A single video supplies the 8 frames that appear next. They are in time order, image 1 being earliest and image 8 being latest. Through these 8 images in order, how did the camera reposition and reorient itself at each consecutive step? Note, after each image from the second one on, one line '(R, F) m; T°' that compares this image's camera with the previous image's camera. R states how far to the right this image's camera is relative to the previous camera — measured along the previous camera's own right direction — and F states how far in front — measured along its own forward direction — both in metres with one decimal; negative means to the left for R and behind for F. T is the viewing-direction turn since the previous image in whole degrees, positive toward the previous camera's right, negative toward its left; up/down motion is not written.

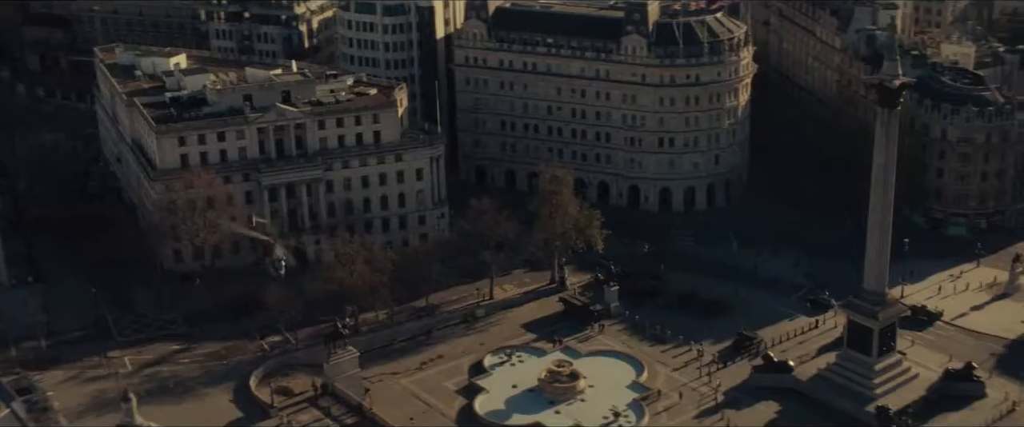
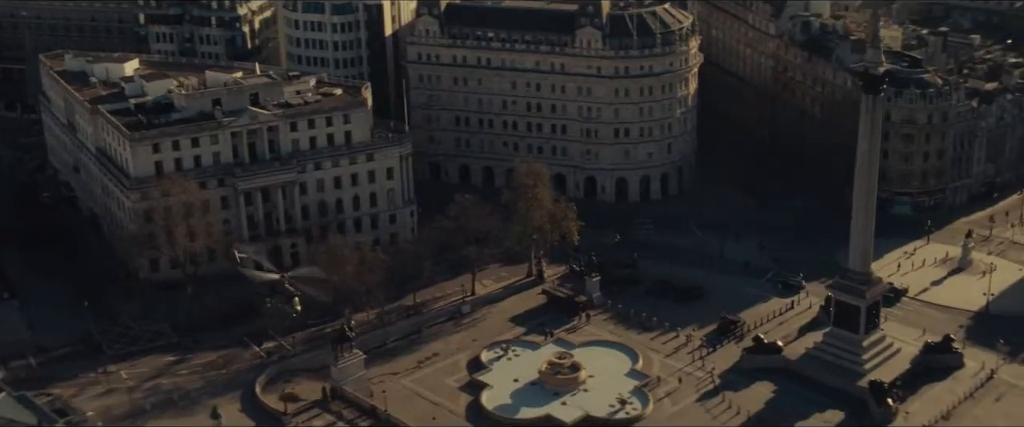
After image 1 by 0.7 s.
(-12.0, -0.6) m; +6°
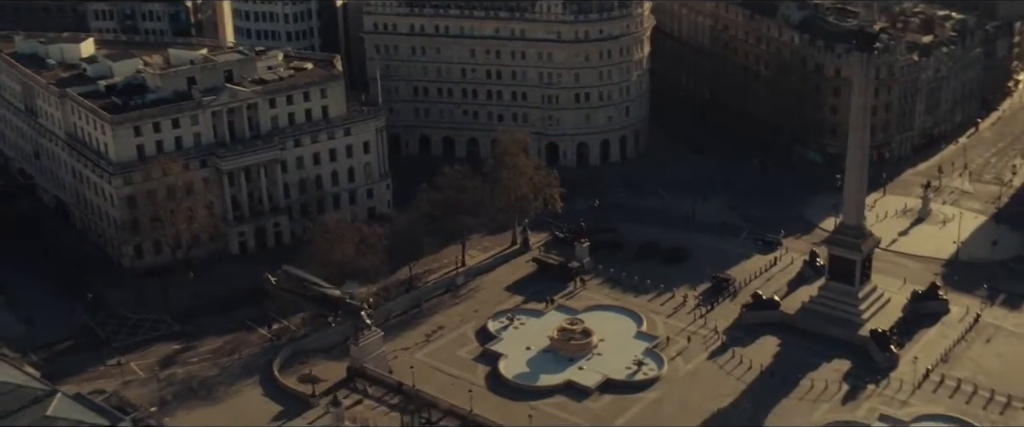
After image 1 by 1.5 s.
(-14.1, +0.6) m; +6°
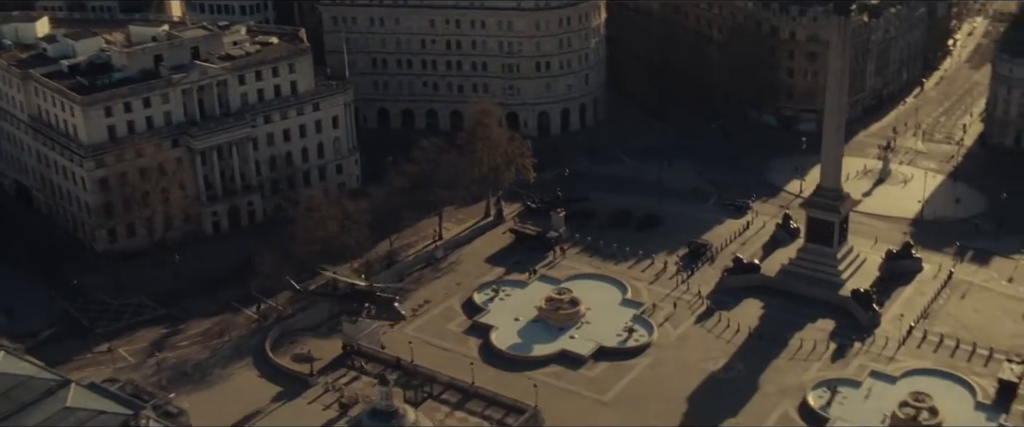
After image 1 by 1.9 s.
(-7.4, +0.4) m; +4°
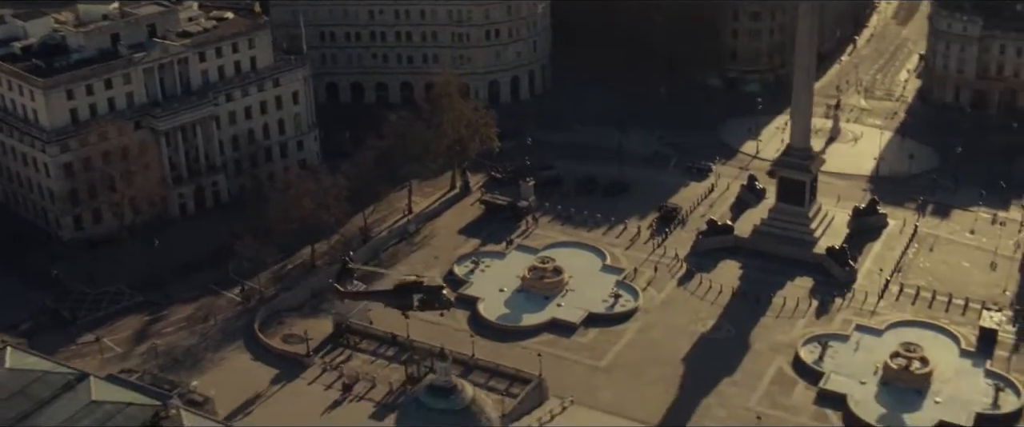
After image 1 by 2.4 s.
(-8.9, +0.7) m; +5°
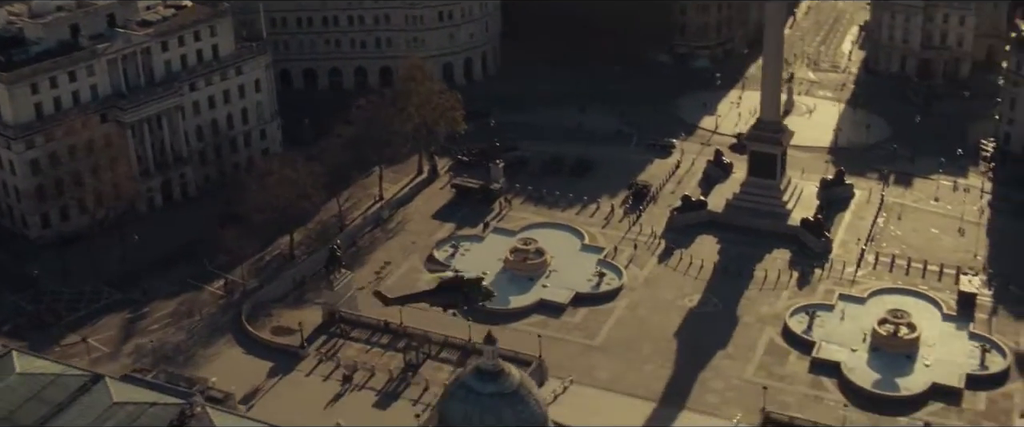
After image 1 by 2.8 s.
(-7.6, +0.7) m; +4°
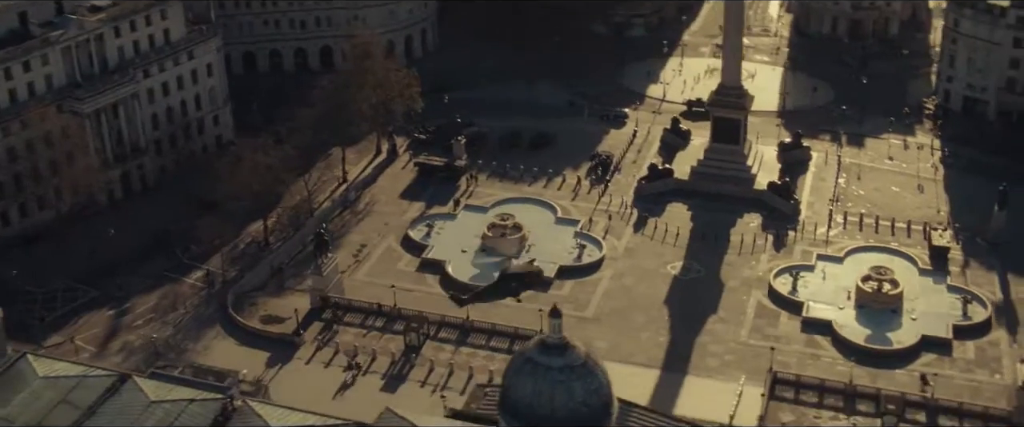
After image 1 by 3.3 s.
(-9.9, +1.1) m; +5°
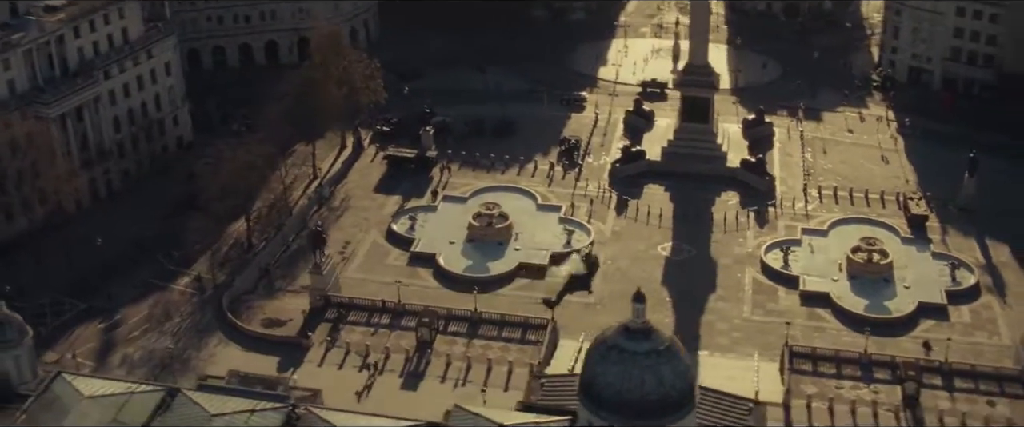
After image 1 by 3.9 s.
(-11.0, +1.5) m; +6°
